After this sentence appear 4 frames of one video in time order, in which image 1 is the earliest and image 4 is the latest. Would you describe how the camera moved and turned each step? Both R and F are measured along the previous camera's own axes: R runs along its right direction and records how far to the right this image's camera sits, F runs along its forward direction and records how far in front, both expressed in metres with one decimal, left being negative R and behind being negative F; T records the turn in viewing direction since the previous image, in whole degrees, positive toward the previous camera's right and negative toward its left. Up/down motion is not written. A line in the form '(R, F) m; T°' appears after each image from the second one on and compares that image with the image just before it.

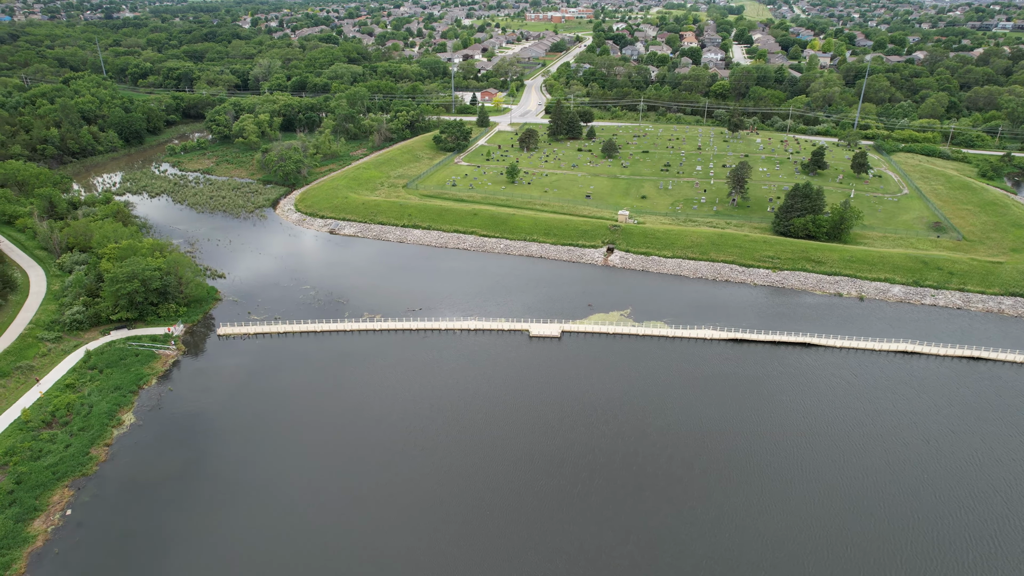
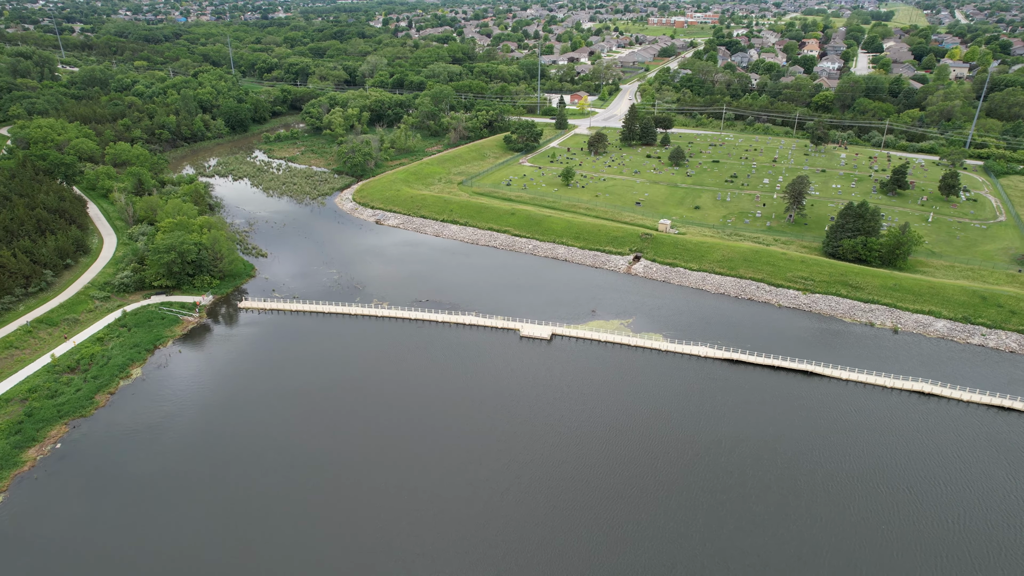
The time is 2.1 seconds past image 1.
(+6.7, +0.4) m; -9°
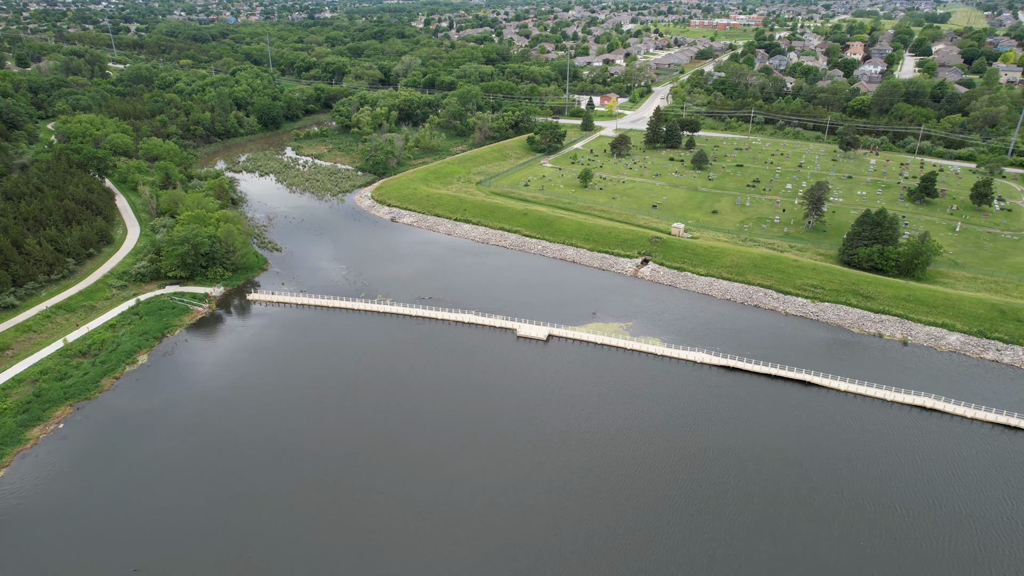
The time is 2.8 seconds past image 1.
(+2.2, -0.1) m; -3°
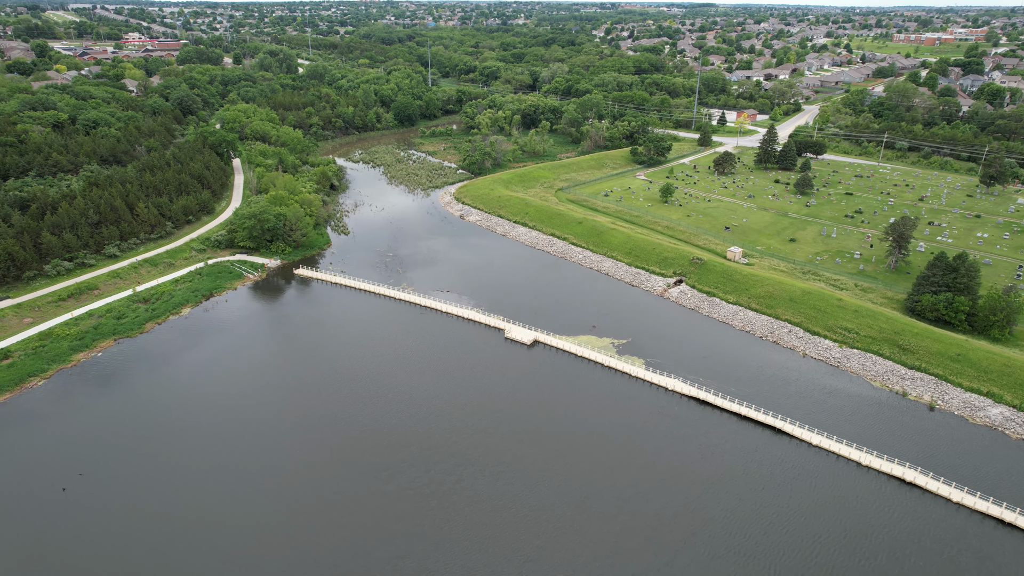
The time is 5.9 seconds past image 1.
(+10.1, 0.0) m; -13°
